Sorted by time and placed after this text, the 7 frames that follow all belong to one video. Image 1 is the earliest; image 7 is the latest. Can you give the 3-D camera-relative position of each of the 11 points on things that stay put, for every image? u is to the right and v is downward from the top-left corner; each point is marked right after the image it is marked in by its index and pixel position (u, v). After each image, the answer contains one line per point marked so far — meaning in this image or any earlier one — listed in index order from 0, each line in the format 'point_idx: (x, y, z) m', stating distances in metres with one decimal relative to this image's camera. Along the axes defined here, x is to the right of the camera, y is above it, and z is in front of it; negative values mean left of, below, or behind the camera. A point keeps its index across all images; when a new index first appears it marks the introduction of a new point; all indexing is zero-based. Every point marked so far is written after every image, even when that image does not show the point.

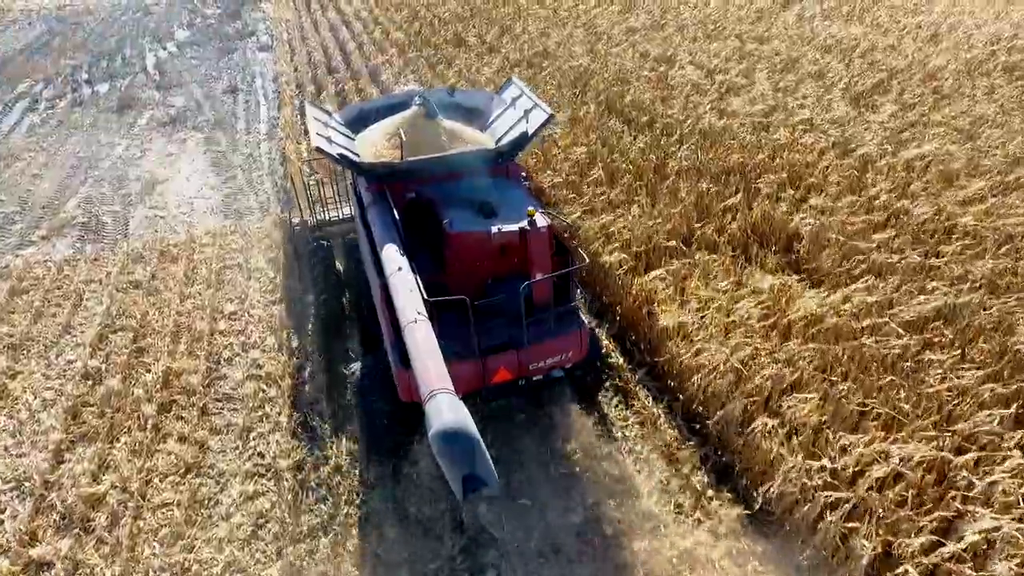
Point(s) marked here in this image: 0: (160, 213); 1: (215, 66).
0: (-4.5, +1.0, +8.0) m
1: (-6.5, +4.9, +13.6) m
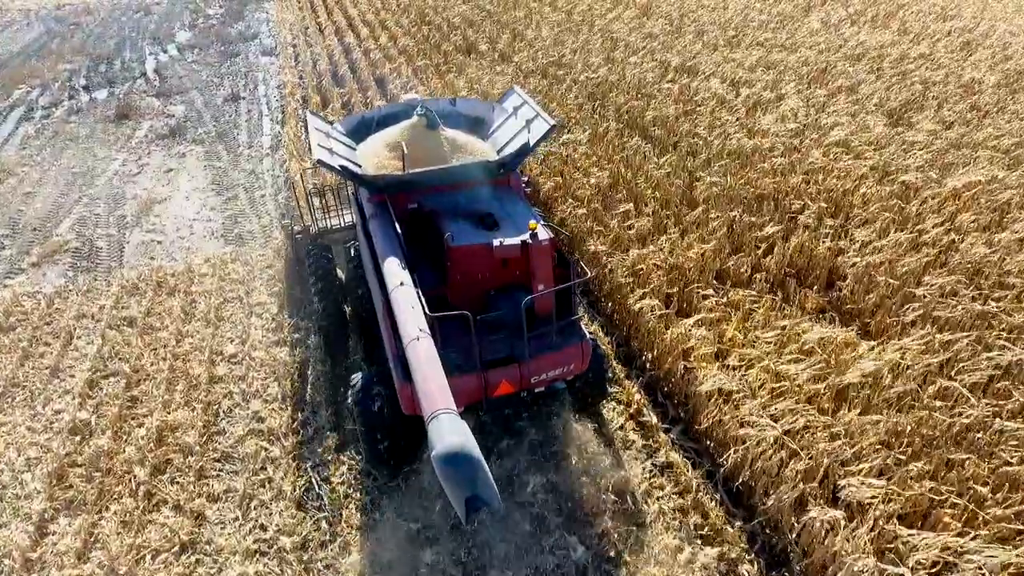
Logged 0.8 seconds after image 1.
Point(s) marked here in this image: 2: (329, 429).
0: (-4.3, +0.6, +7.6) m
1: (-6.3, +4.6, +13.2) m
2: (-1.4, -1.1, +4.9) m
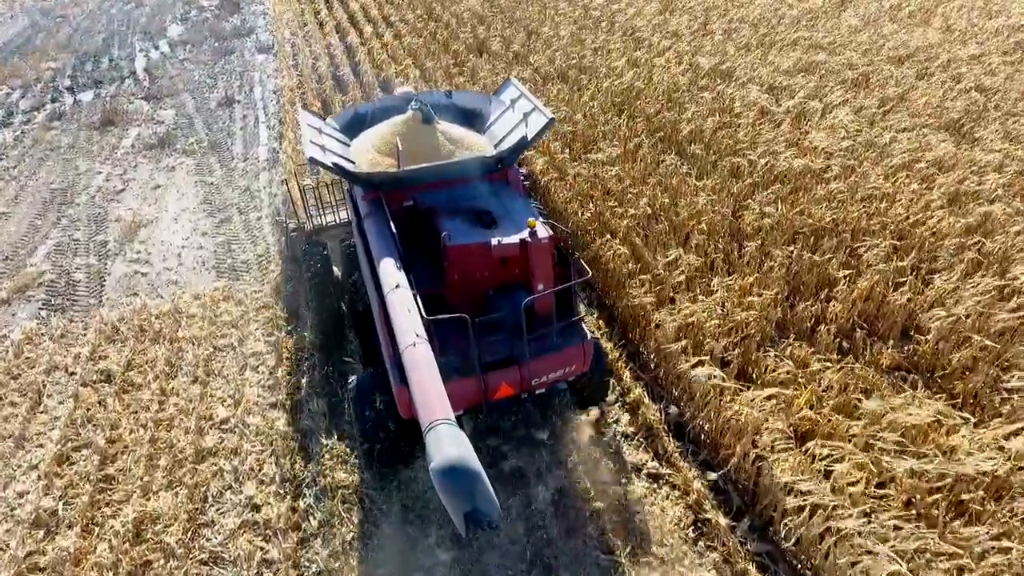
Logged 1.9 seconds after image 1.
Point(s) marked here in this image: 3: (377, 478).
0: (-4.1, +0.2, +6.9) m
1: (-6.0, +4.3, +12.4) m
2: (-1.2, -1.6, +4.2) m
3: (-1.0, -1.4, +4.5) m
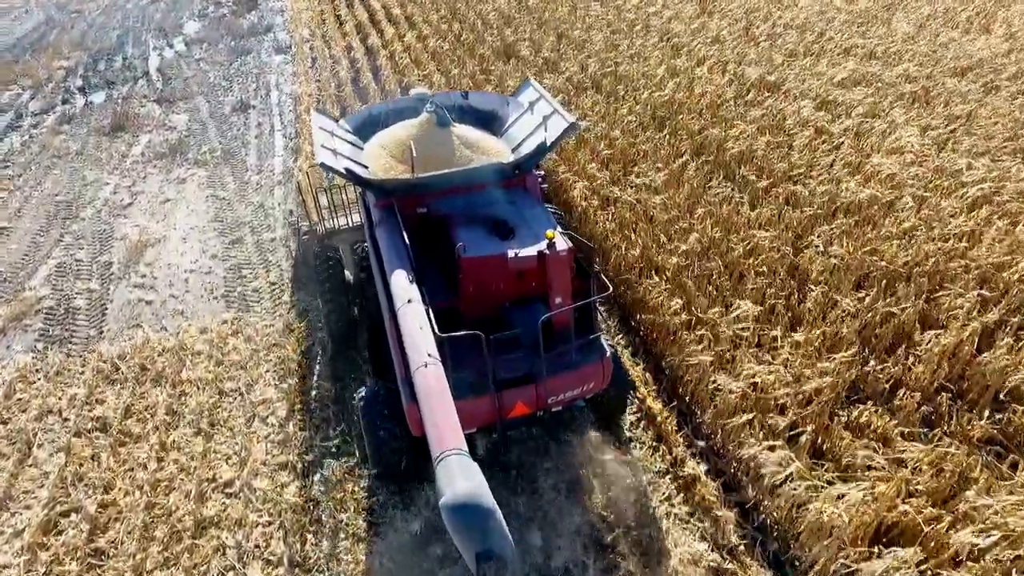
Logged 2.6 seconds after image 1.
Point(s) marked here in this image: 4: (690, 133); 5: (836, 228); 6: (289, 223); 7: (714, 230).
0: (-3.7, -0.1, +6.4) m
1: (-5.5, +4.1, +11.9) m
2: (-0.9, -1.9, +3.7) m
3: (-0.7, -1.7, +3.9) m
4: (+2.2, +1.9, +7.6) m
5: (+3.1, +0.6, +5.9) m
6: (-2.6, +0.8, +7.3) m
7: (+1.9, +0.5, +5.9) m
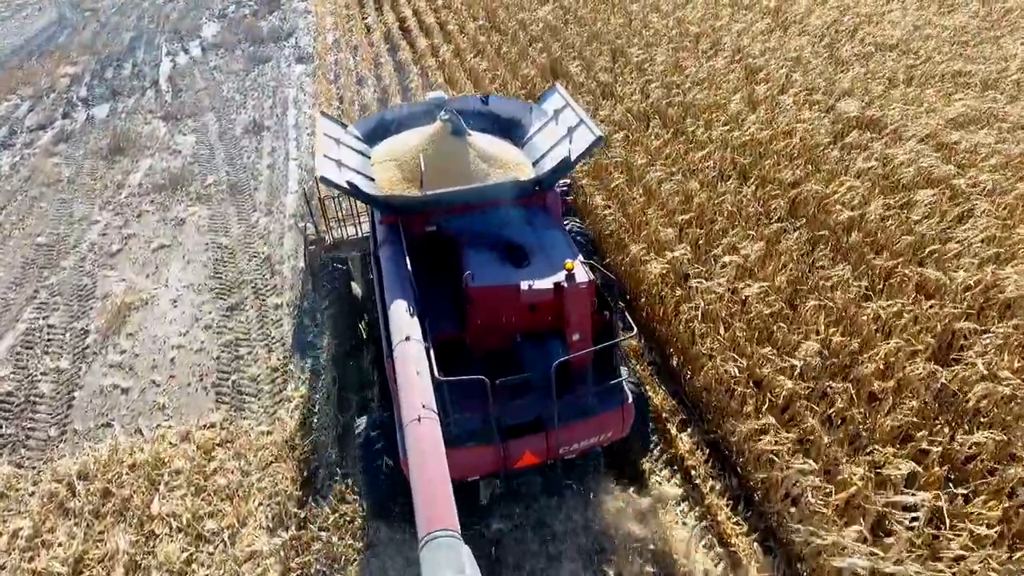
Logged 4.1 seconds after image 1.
0: (-3.3, -0.8, +5.3) m
1: (-4.7, +3.5, +10.8) m
2: (-0.6, -2.8, +2.5) m
3: (-0.4, -2.6, +2.7) m
4: (+2.7, +1.0, +6.3) m
5: (+3.5, -0.3, +4.5) m
6: (-2.1, 0.0, +6.2) m
7: (+2.4, -0.3, +4.6) m
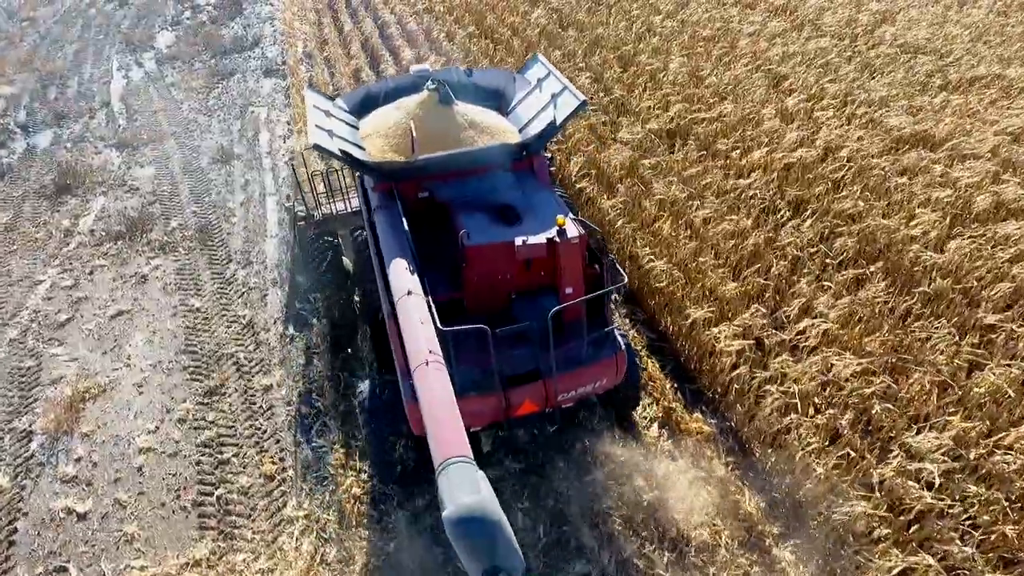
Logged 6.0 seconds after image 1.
0: (-3.0, -1.4, +4.2) m
1: (-4.8, +2.9, +9.6) m
2: (-0.1, -3.4, +1.6) m
3: (+0.1, -3.1, +1.9) m
4: (+2.9, +0.6, +5.5) m
5: (+3.9, -0.8, +3.8) m
6: (-1.8, -0.6, +5.2) m
7: (+2.7, -0.8, +3.8) m
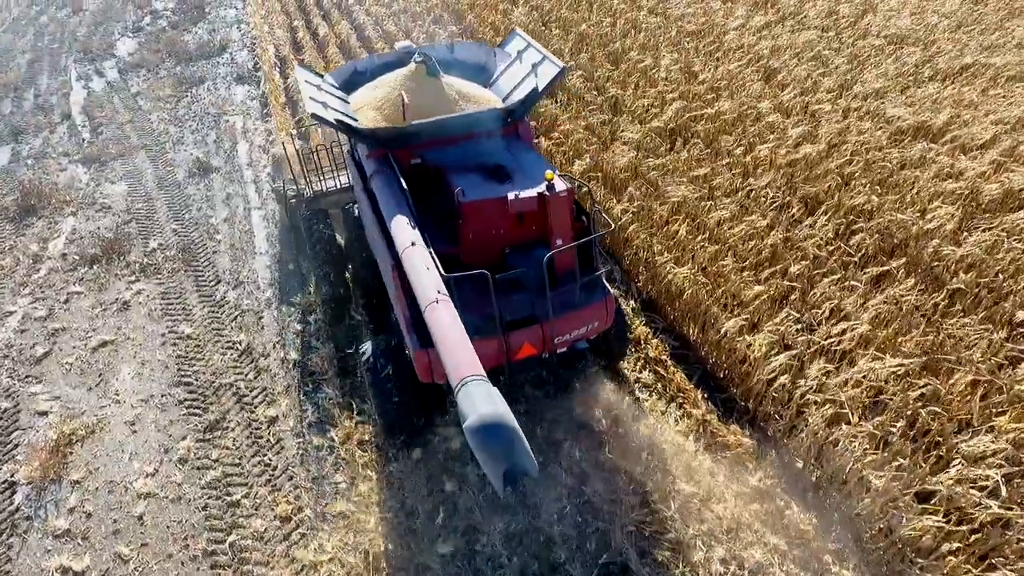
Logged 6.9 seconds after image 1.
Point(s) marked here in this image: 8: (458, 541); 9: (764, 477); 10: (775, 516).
0: (-2.7, -1.7, +3.9) m
1: (-5.0, +2.6, +9.1) m
2: (+0.3, -3.5, +1.4) m
3: (+0.5, -3.2, +1.7) m
4: (+3.0, +0.6, +5.4) m
5: (+4.1, -0.7, +3.8) m
6: (-1.7, -0.7, +4.9) m
7: (+2.9, -0.8, +3.7) m
8: (-0.3, -1.6, +3.8) m
9: (+1.6, -1.2, +4.0) m
10: (+1.6, -1.4, +3.7) m
